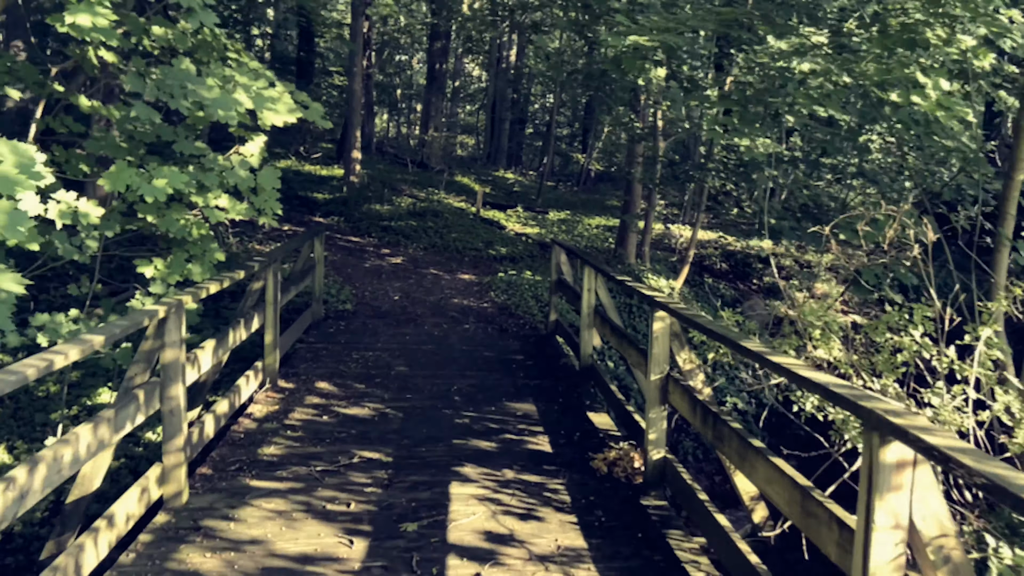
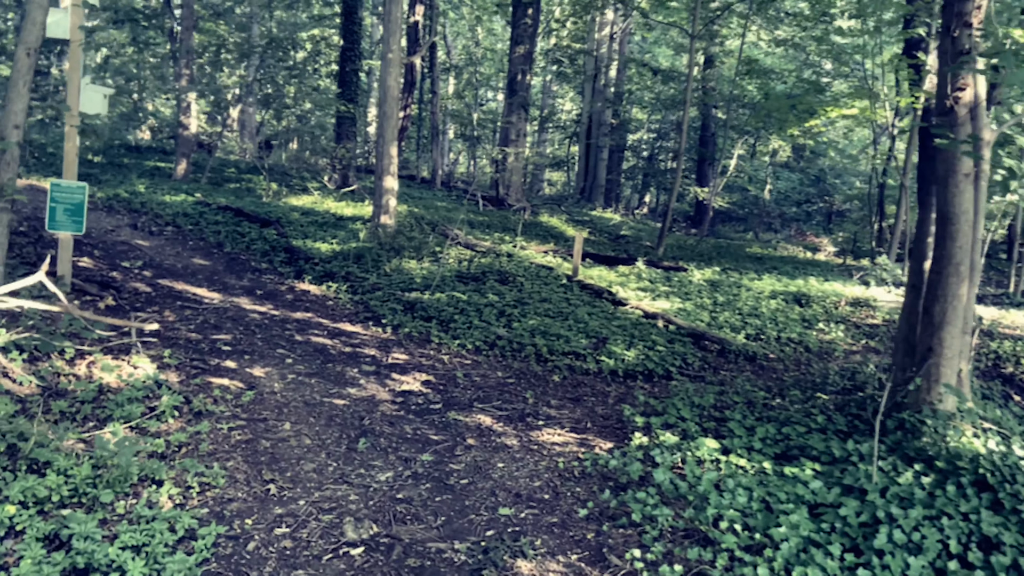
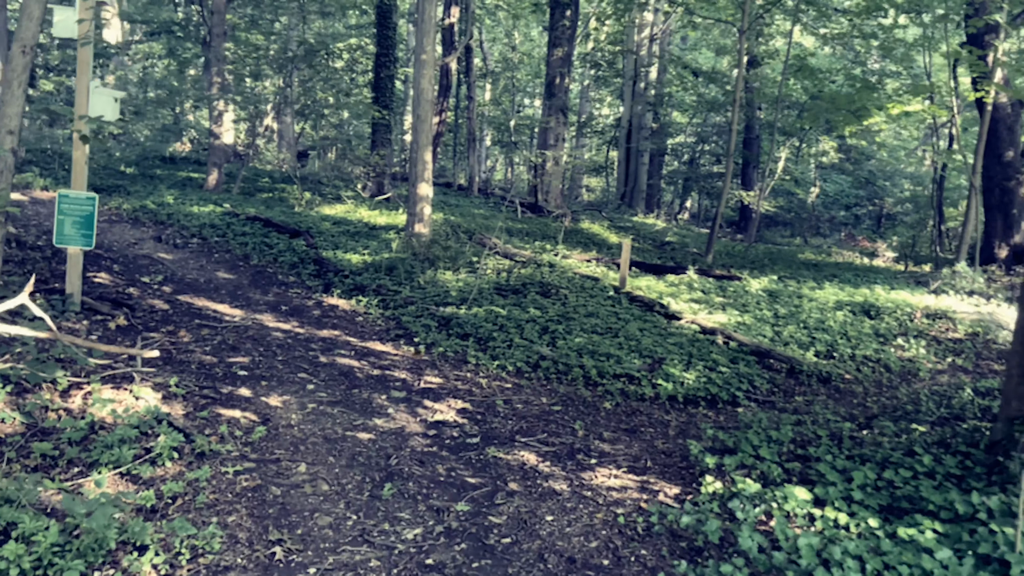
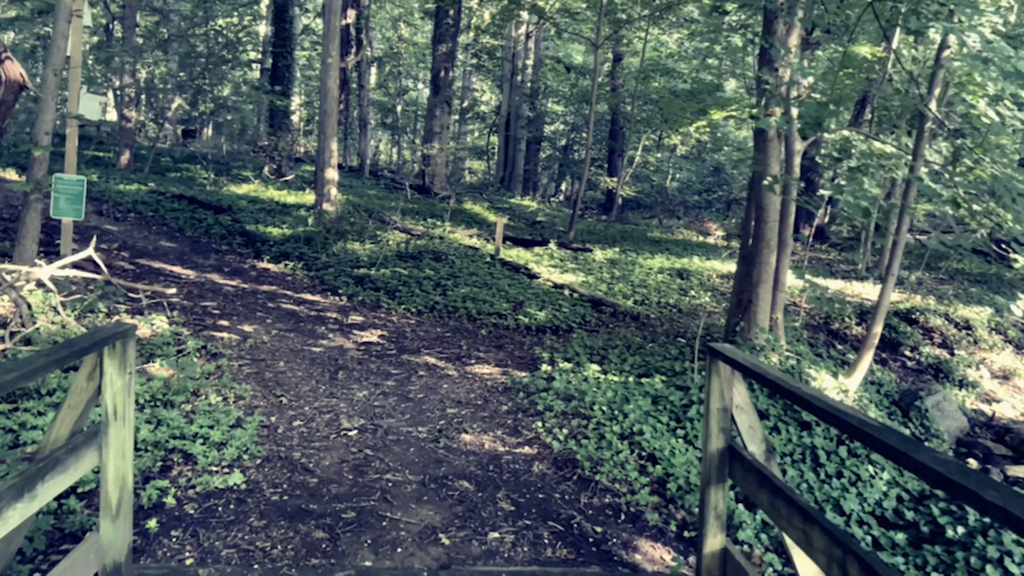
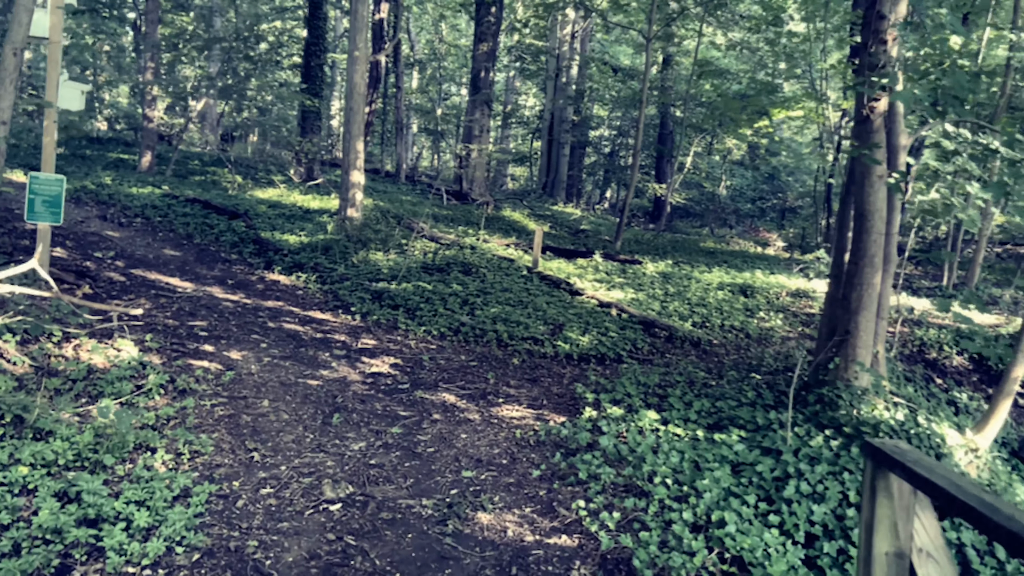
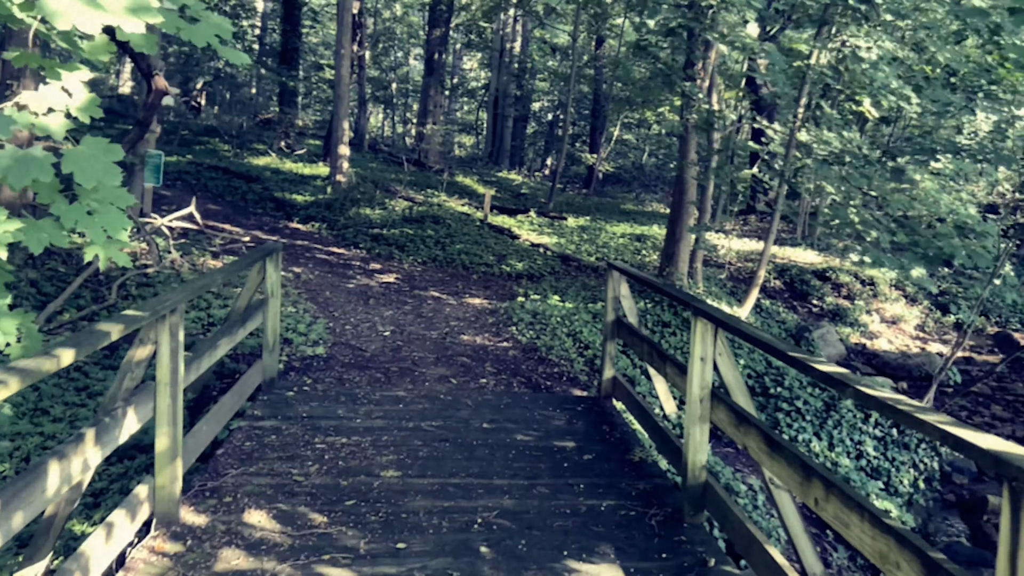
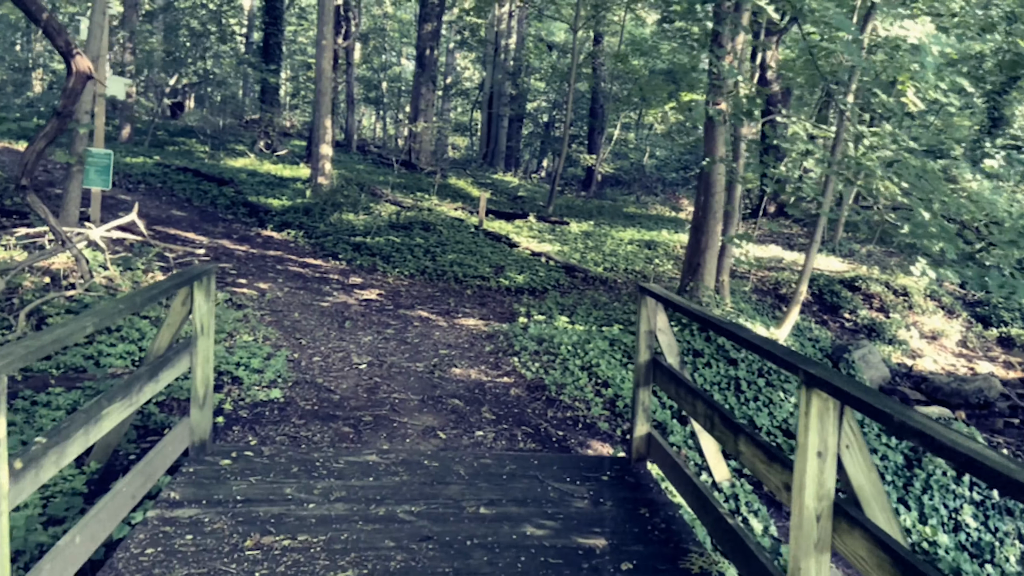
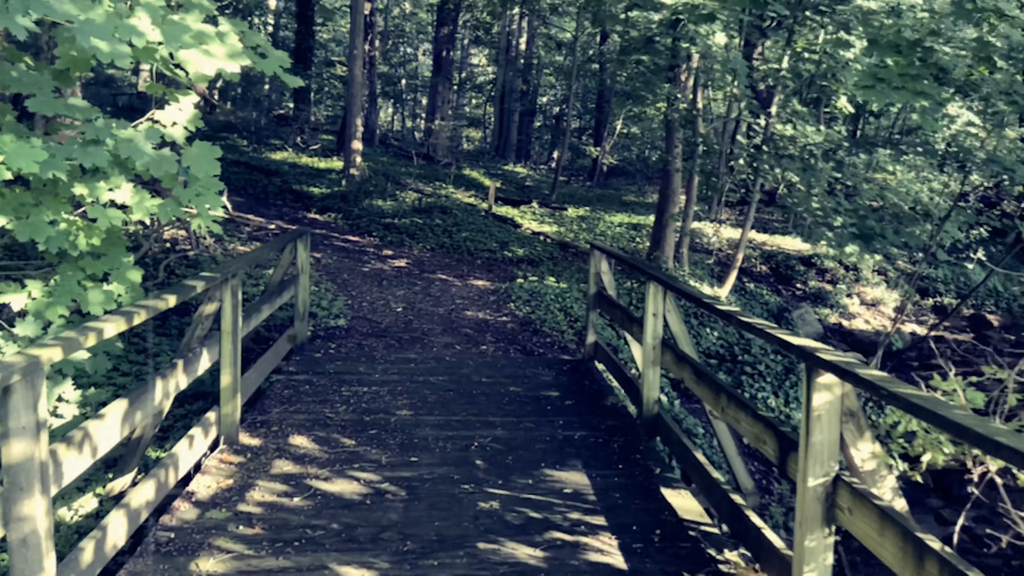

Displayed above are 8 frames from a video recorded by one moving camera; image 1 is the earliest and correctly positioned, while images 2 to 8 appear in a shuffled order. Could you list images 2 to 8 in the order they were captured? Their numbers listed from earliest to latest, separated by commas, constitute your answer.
8, 6, 7, 4, 5, 2, 3
